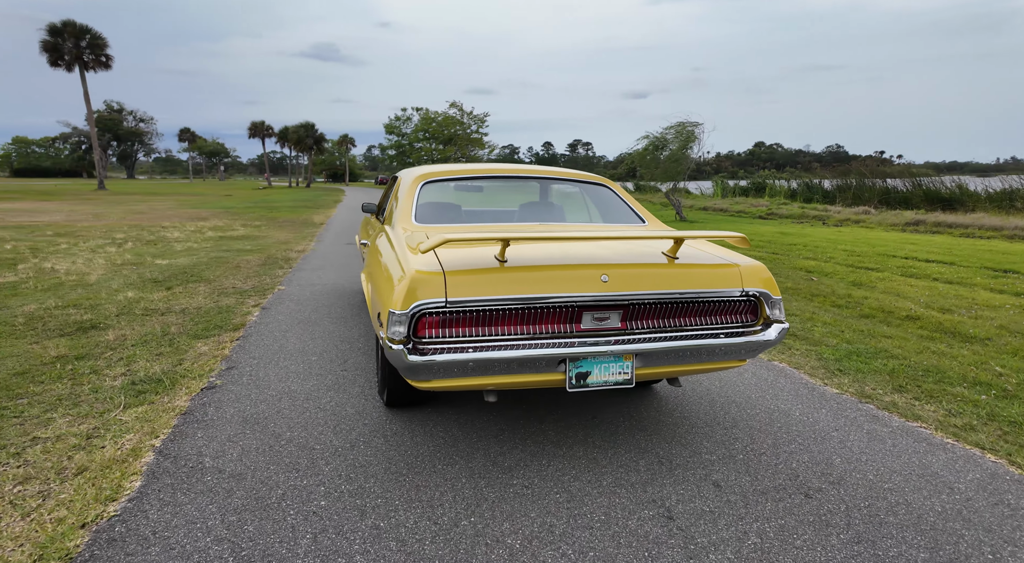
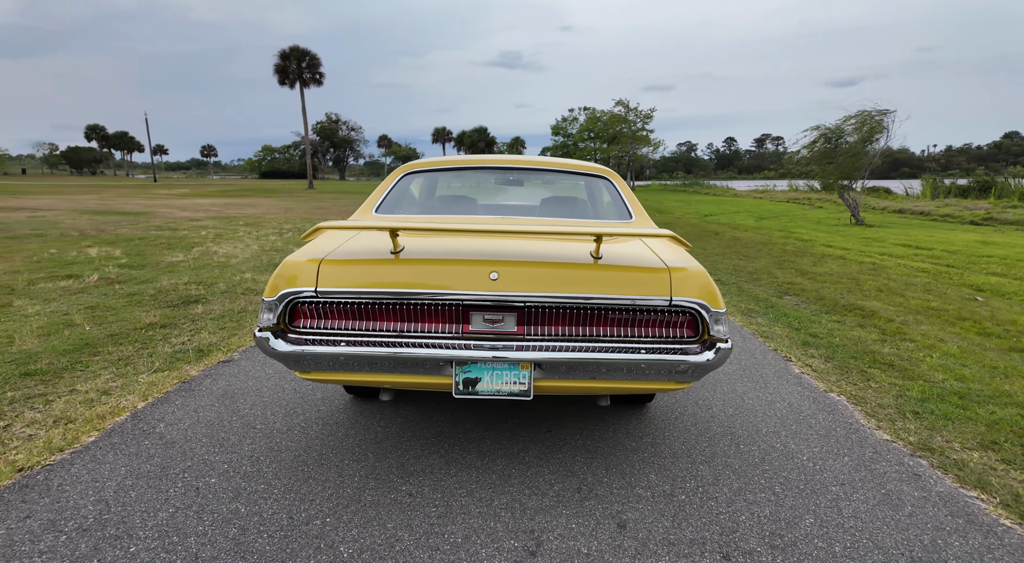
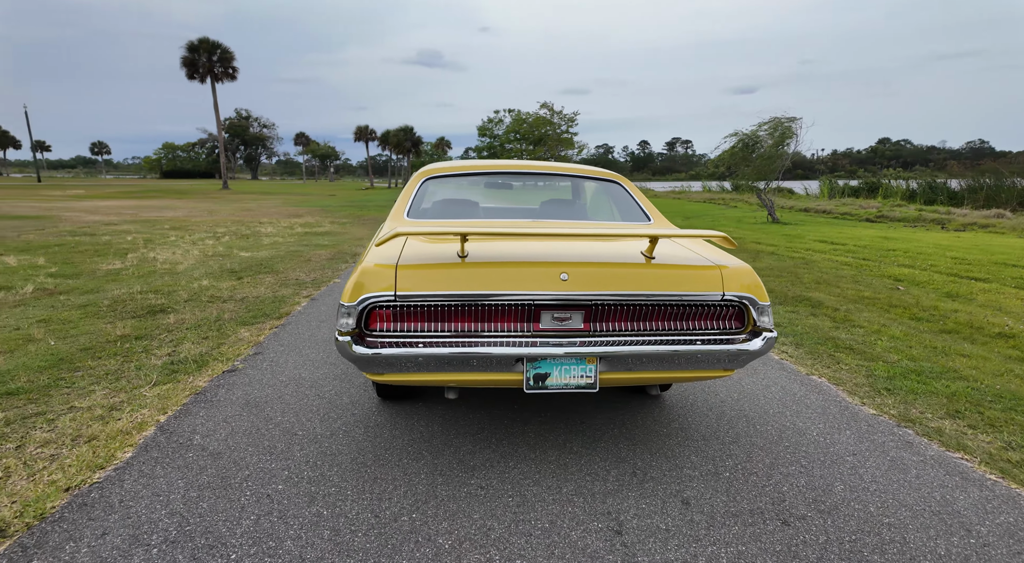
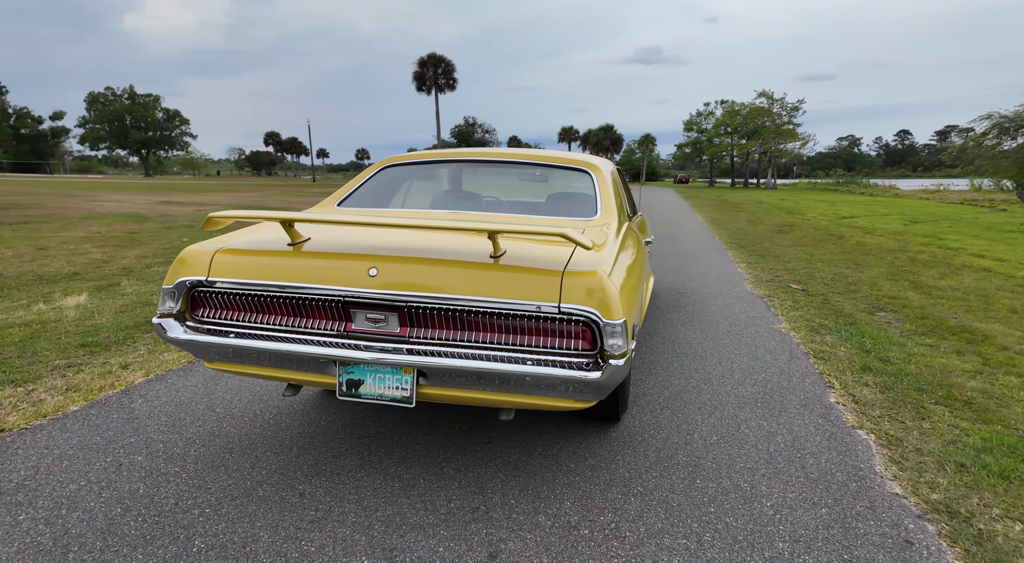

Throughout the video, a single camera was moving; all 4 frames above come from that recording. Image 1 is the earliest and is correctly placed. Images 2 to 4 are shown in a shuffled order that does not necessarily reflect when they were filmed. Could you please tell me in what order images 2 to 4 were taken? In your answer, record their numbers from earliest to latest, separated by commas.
3, 2, 4
